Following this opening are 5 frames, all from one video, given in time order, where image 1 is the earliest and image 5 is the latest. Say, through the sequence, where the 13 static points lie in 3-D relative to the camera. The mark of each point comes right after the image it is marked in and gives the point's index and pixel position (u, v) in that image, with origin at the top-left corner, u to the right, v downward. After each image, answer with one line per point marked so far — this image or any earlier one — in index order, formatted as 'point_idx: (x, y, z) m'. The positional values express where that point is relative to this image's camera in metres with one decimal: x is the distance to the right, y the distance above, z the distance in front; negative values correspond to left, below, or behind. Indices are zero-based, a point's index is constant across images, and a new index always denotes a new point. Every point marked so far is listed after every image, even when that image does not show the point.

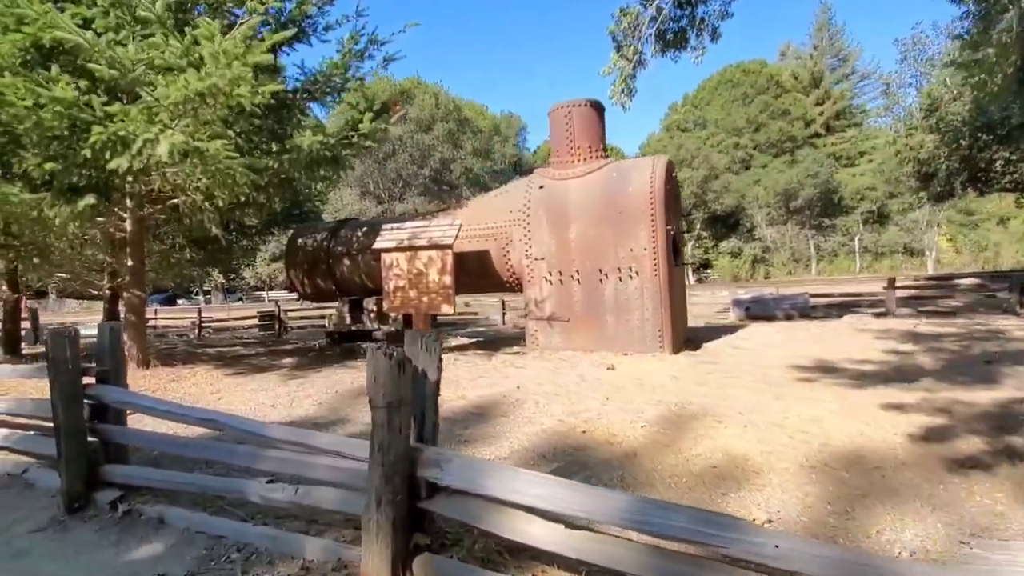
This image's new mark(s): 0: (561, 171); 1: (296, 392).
0: (+0.8, +1.8, +8.8) m
1: (-2.8, -1.3, +7.5) m
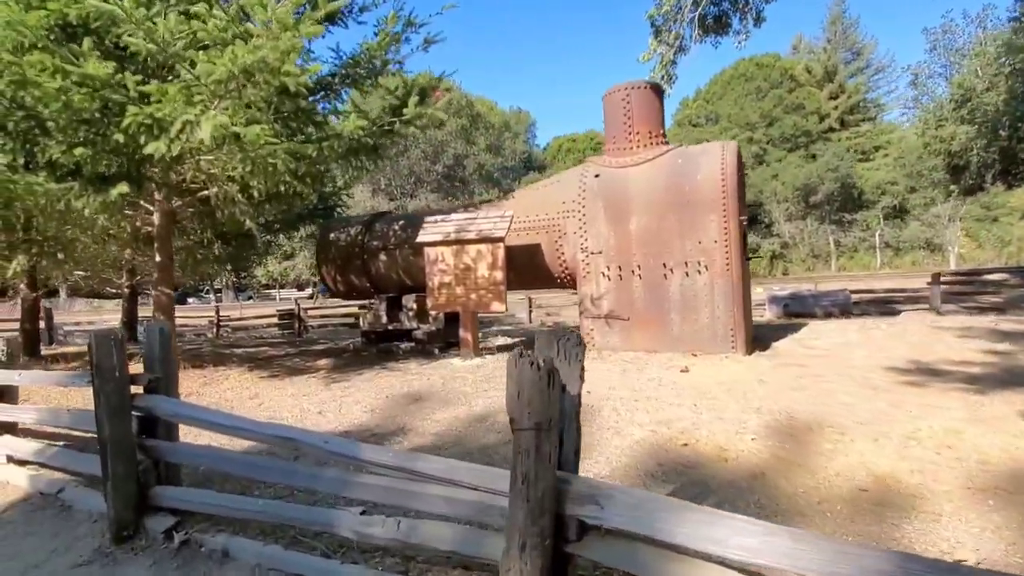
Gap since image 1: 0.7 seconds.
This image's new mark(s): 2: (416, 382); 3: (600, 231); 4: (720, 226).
0: (+1.5, +1.8, +8.2) m
1: (-2.0, -1.3, +6.9) m
2: (-1.2, -1.2, +7.2) m
3: (+1.2, +0.8, +8.0) m
4: (+2.6, +0.8, +7.3) m
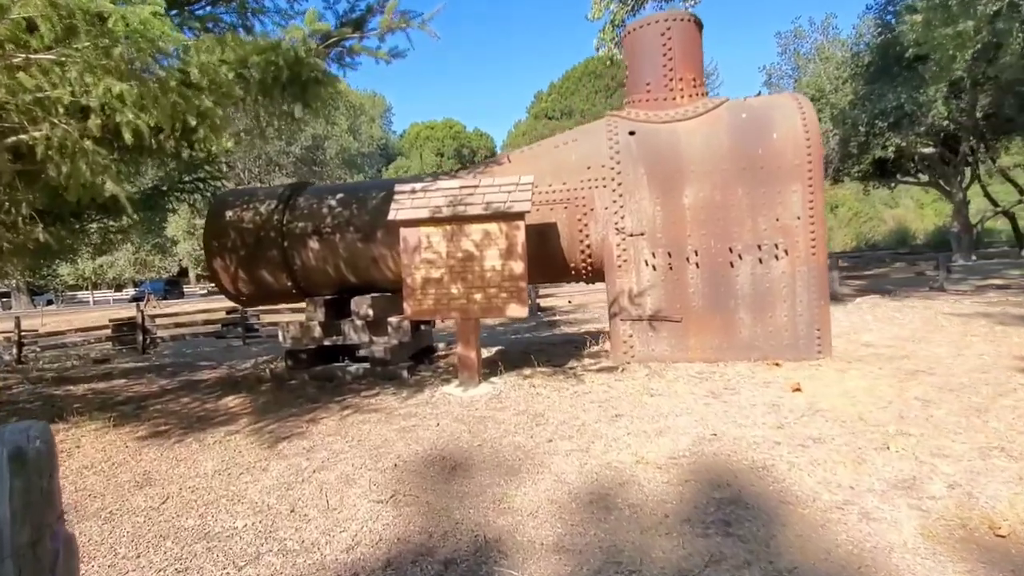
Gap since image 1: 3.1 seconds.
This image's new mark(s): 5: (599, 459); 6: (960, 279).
0: (+1.6, +1.9, +6.3) m
1: (-1.5, -1.3, +4.2) m
2: (-0.7, -1.2, +4.8) m
3: (+1.4, +0.9, +6.0) m
4: (+2.9, +0.9, +5.8) m
5: (+0.6, -1.2, +4.0) m
6: (+13.7, +0.3, +17.7) m
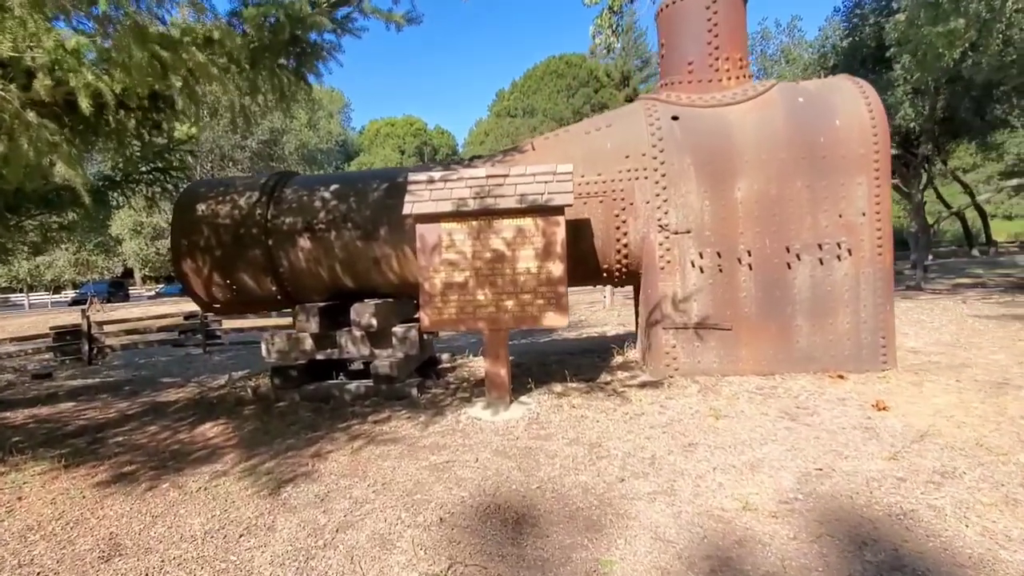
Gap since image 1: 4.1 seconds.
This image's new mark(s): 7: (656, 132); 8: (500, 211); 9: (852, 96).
0: (+1.8, +1.9, +5.6) m
1: (-1.0, -1.4, +3.3) m
2: (-0.3, -1.2, +3.9) m
3: (+1.6, +0.8, +5.3) m
4: (+3.2, +0.8, +5.2) m
5: (+1.0, -1.3, +3.3) m
6: (+13.1, +0.3, +17.9) m
7: (+1.3, +1.5, +5.4) m
8: (-0.1, +0.6, +4.8) m
9: (+3.1, +1.8, +5.3) m
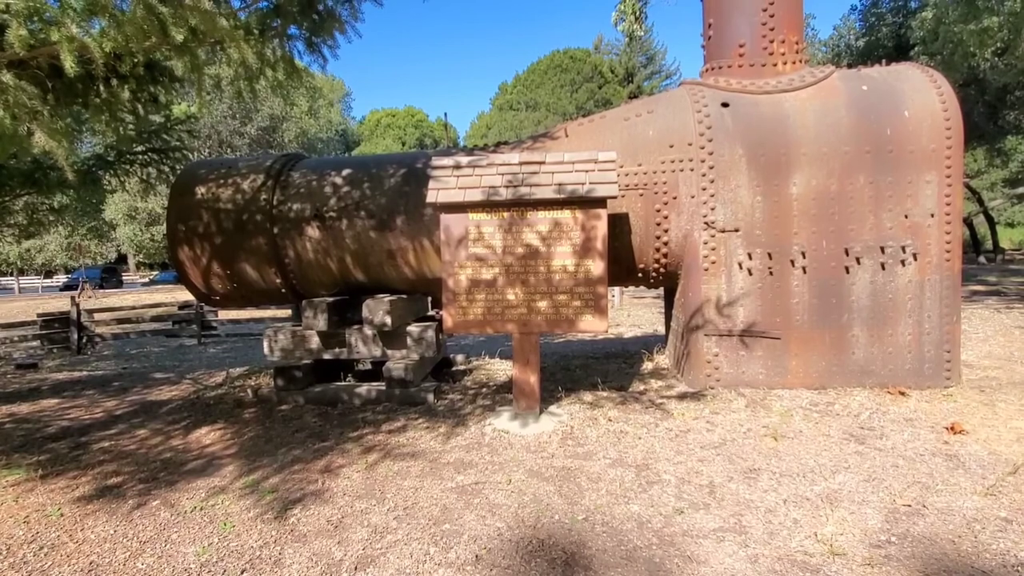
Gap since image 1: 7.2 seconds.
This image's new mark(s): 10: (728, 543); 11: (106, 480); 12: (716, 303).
0: (+2.1, +1.8, +5.2) m
1: (-0.8, -1.4, +2.9) m
2: (-0.1, -1.2, +3.4) m
3: (+1.9, +0.8, +4.9) m
4: (+3.5, +0.8, +4.7) m
5: (+1.3, -1.3, +2.9) m
6: (+13.2, +0.1, +17.5) m
7: (+1.6, +1.4, +5.0) m
8: (+0.2, +0.6, +4.3) m
9: (+3.4, +1.7, +4.9) m
10: (+1.1, -1.3, +2.9) m
11: (-2.8, -1.3, +3.9) m
12: (+1.8, -0.1, +5.0) m
